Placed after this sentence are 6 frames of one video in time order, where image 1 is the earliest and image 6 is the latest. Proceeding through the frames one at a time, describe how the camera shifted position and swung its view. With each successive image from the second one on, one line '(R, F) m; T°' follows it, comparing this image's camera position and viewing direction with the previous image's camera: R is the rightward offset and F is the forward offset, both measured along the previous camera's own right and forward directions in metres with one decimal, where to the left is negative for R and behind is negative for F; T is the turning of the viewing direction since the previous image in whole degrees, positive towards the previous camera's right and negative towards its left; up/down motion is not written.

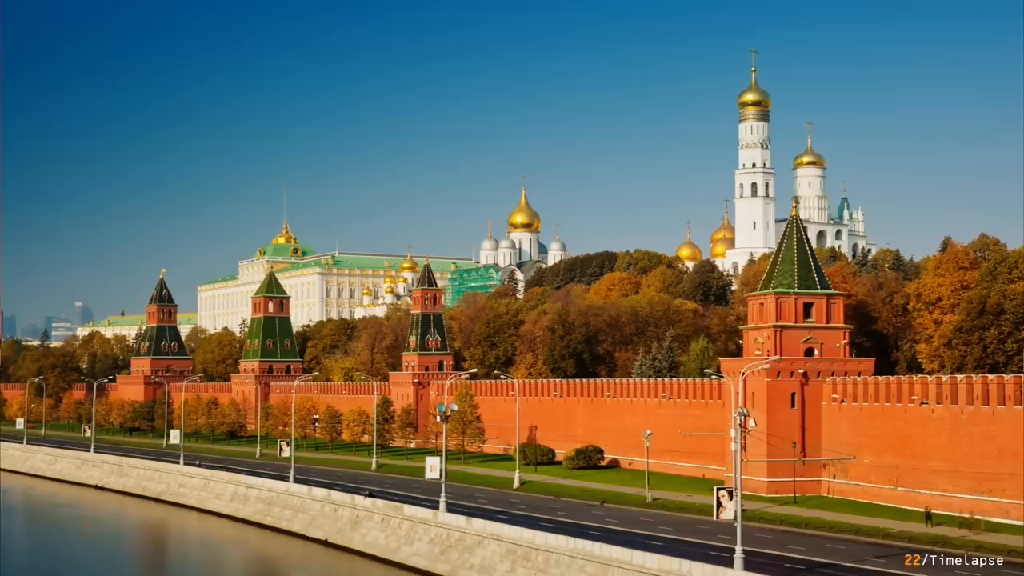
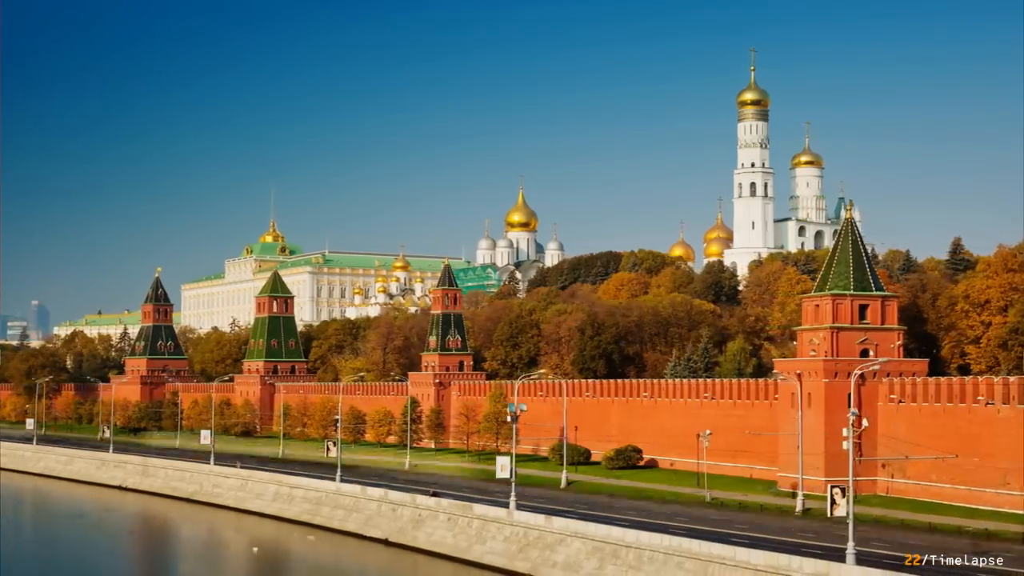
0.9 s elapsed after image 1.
(-5.3, -0.7) m; +4°
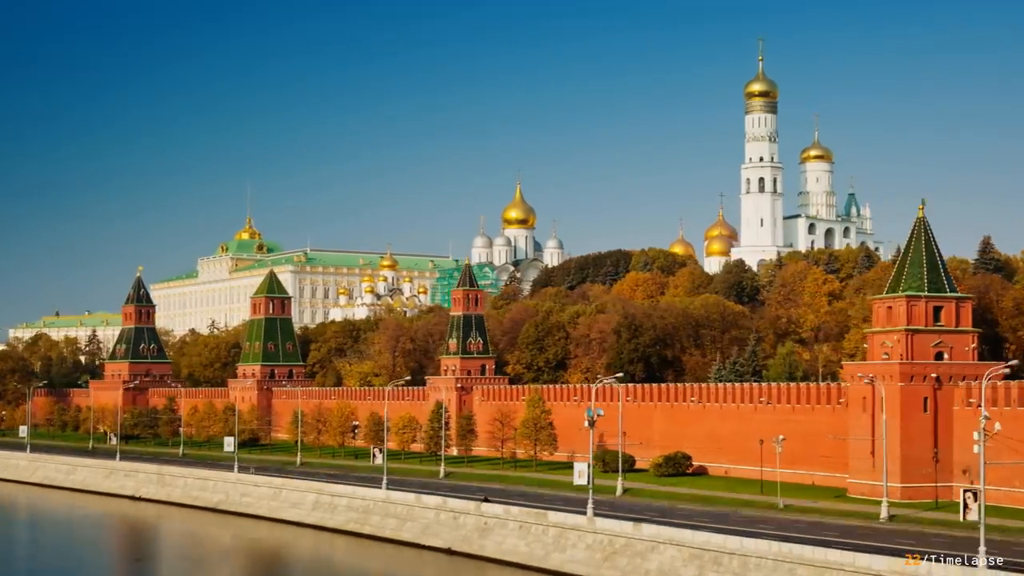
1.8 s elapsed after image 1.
(-5.4, +1.7) m; +4°
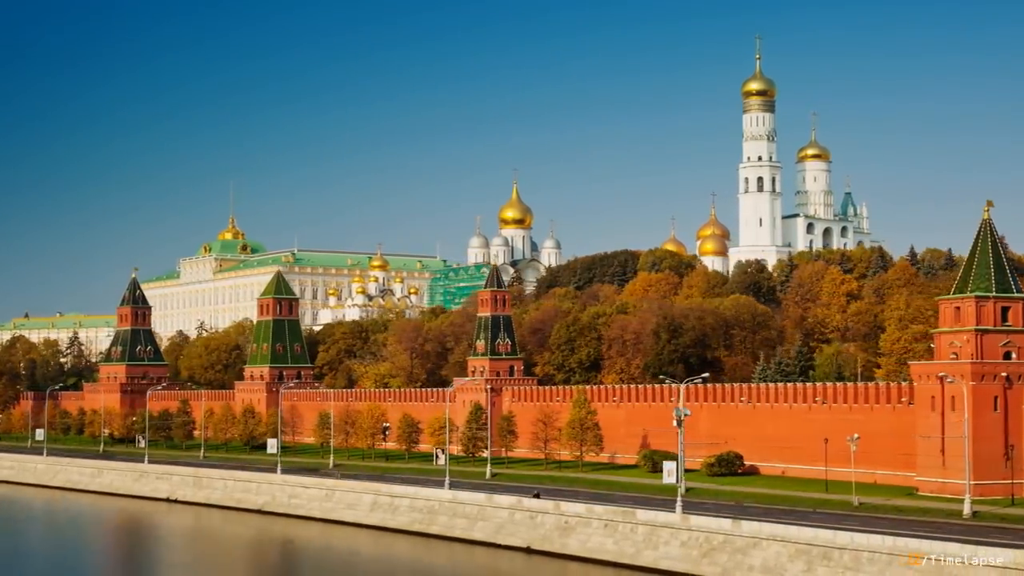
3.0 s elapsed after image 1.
(-6.6, 0.0) m; +5°
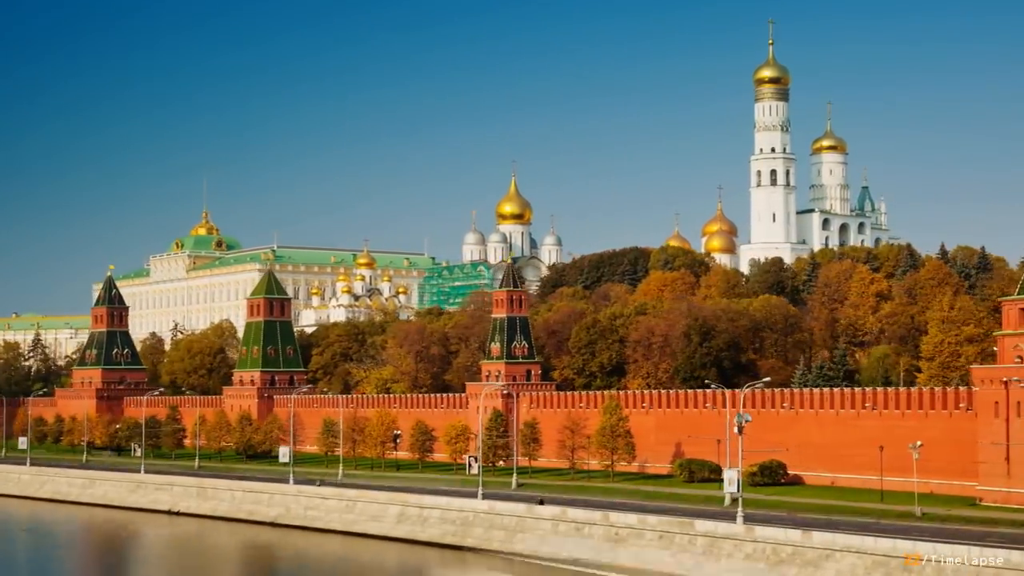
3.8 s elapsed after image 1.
(-3.1, +2.9) m; +2°
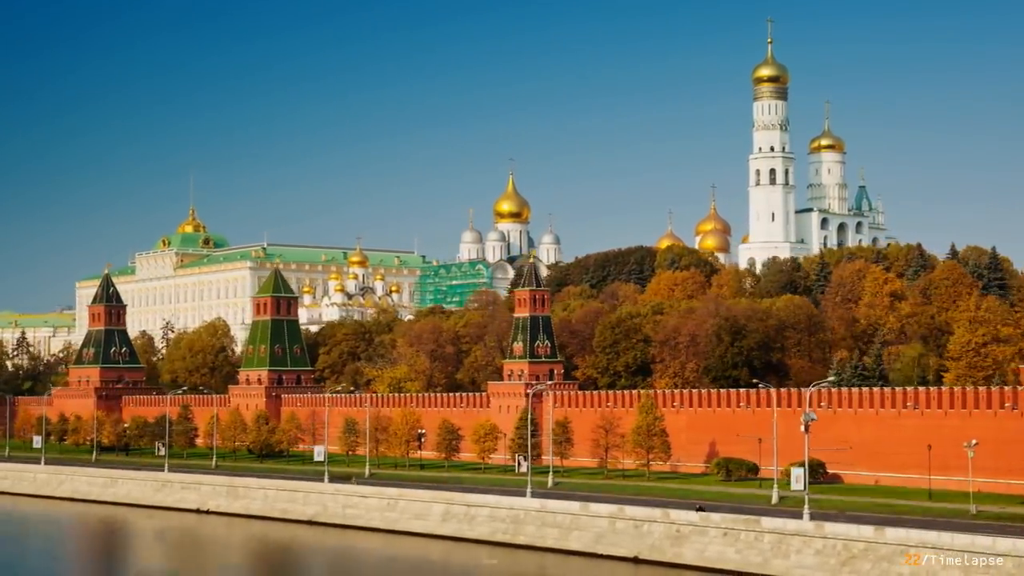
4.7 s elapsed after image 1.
(-4.5, +0.2) m; +4°
